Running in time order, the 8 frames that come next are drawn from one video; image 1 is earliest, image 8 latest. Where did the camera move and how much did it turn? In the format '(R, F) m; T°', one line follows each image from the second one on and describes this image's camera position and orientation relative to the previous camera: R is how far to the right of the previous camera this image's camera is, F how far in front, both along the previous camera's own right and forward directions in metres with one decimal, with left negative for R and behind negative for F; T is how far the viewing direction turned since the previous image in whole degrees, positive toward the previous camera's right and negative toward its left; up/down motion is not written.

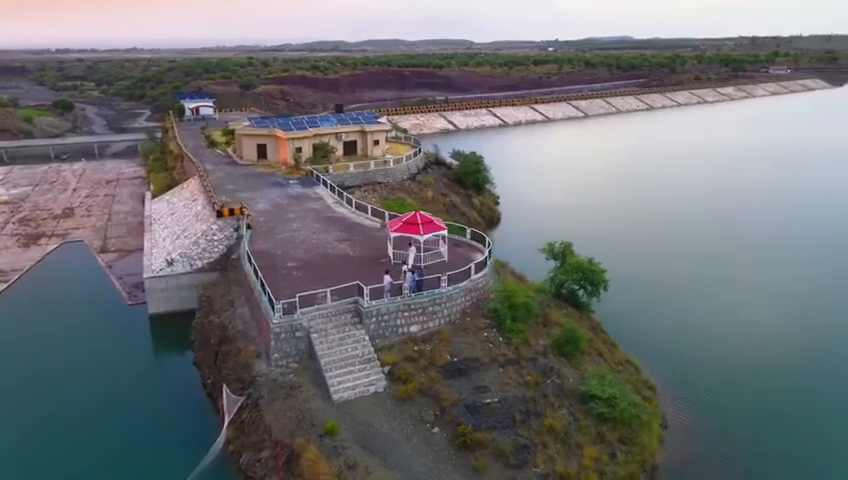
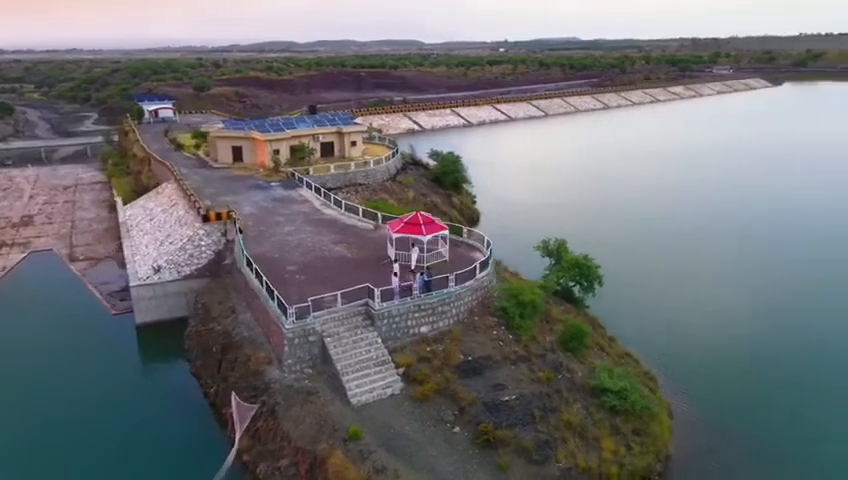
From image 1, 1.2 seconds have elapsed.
(-1.4, +0.1) m; +4°
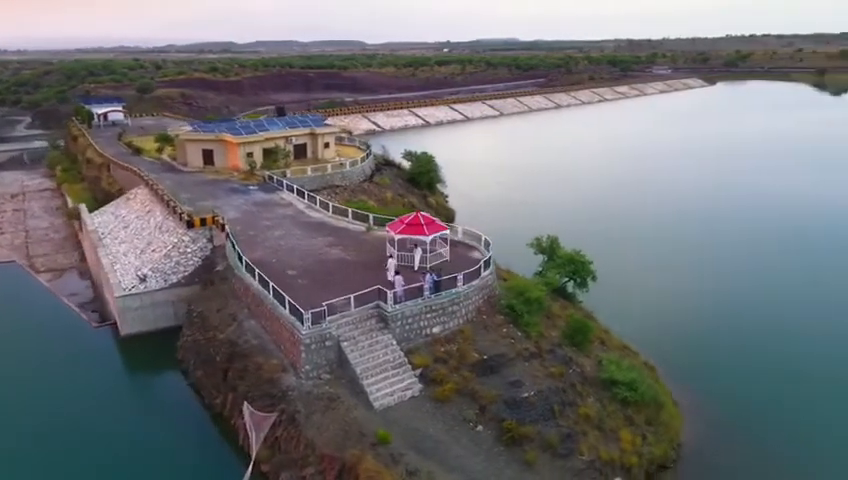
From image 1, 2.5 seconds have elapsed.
(-1.6, +0.1) m; +5°
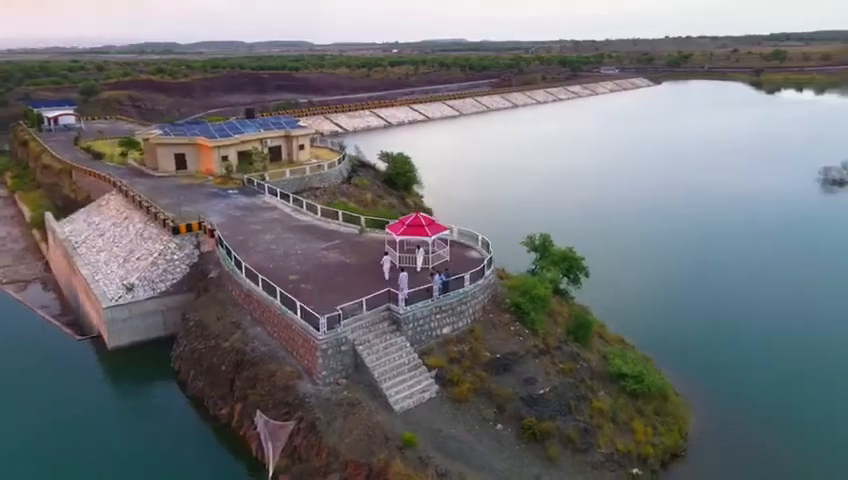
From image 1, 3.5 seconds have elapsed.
(-1.4, +0.1) m; +4°
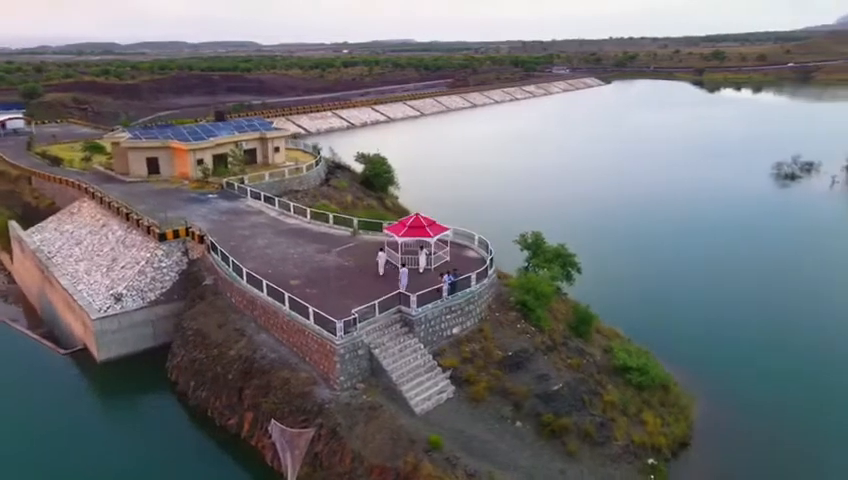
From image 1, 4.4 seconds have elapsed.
(-1.4, +0.1) m; +4°
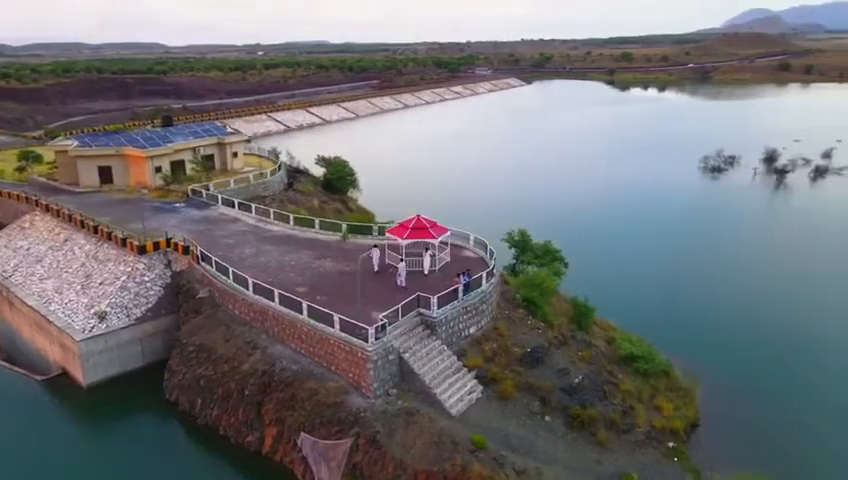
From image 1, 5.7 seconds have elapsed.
(-2.4, +0.2) m; +7°
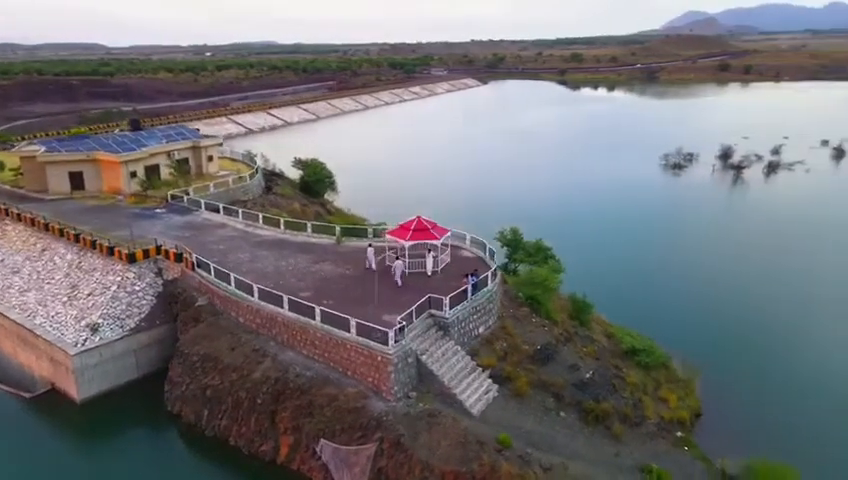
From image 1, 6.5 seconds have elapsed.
(-1.4, +0.1) m; +4°
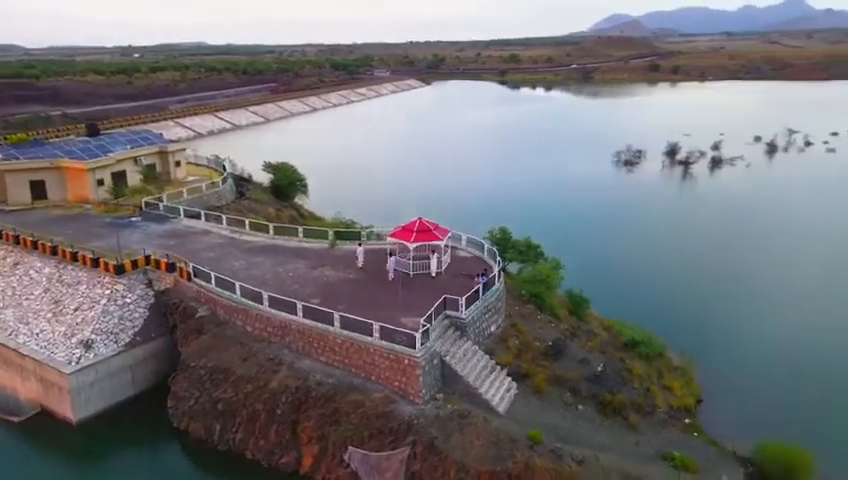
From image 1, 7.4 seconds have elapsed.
(-1.8, +0.1) m; +5°
